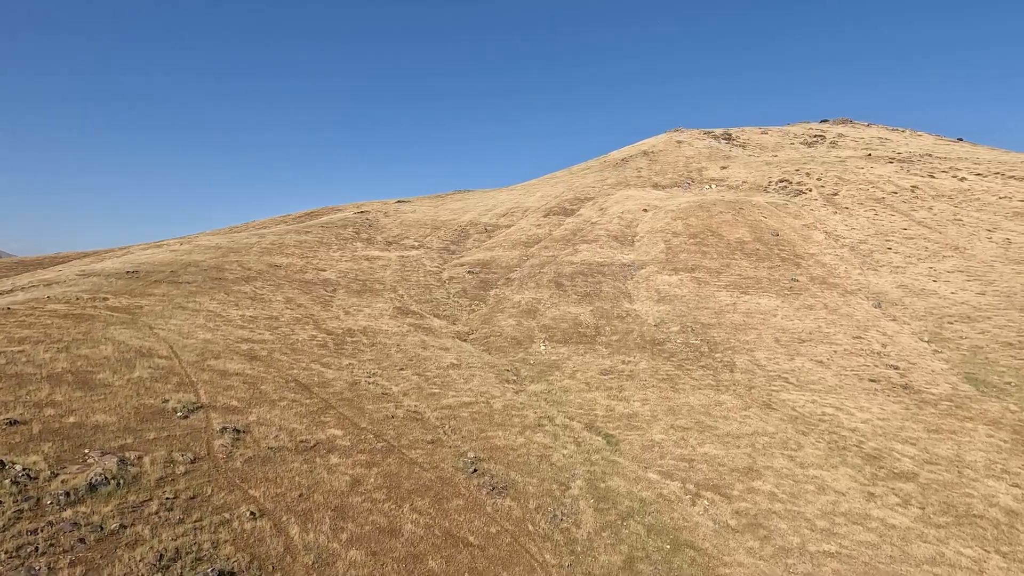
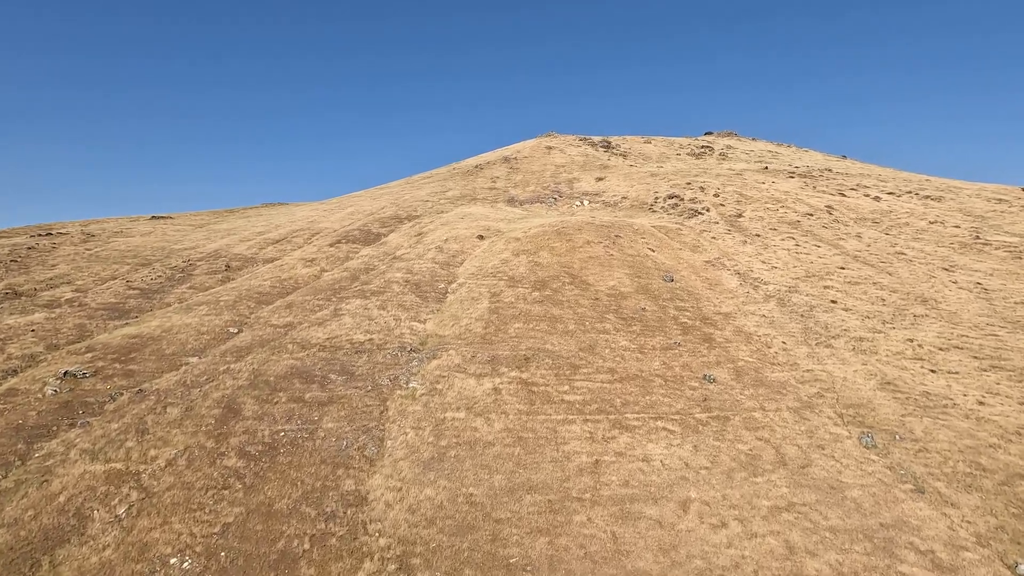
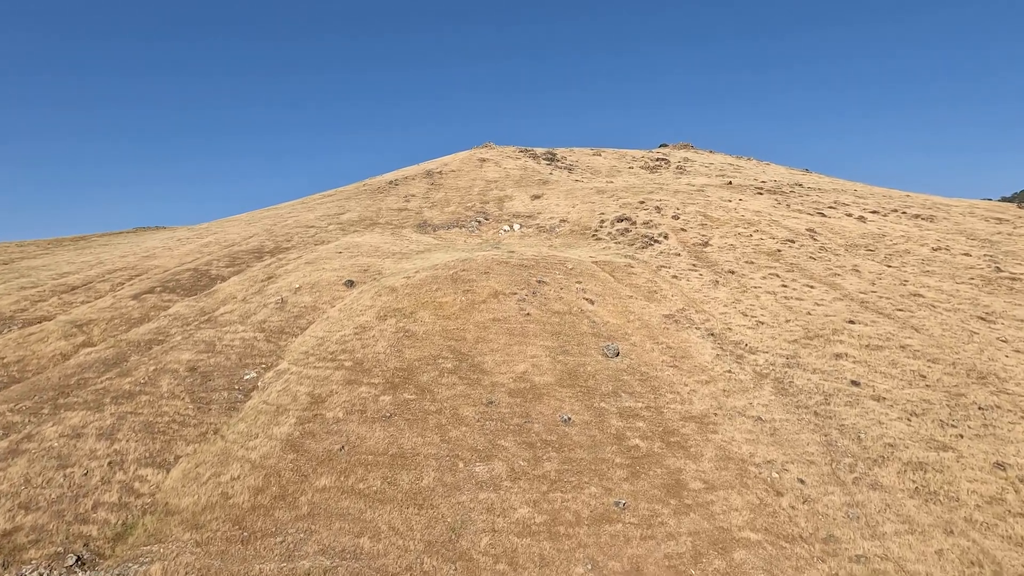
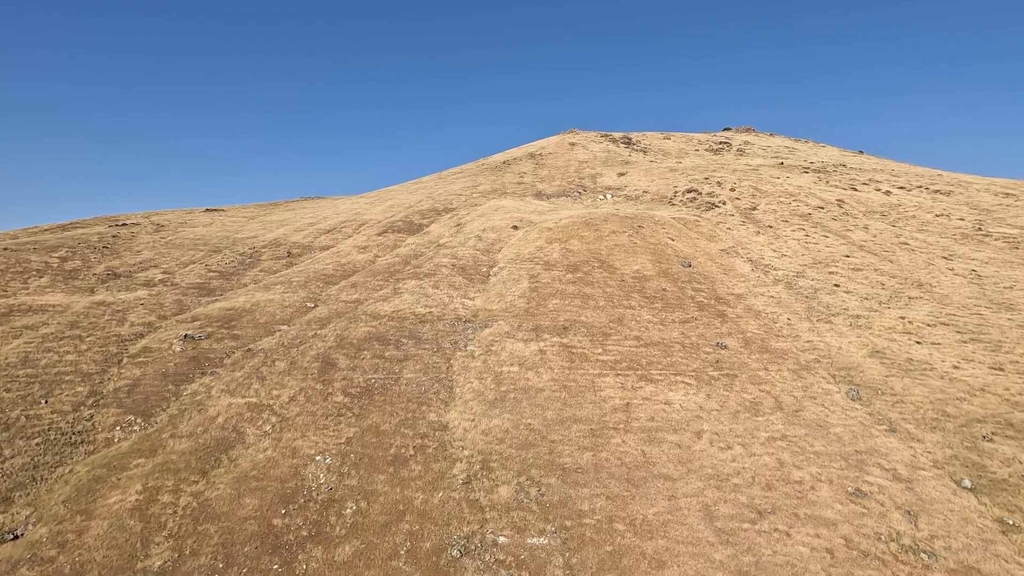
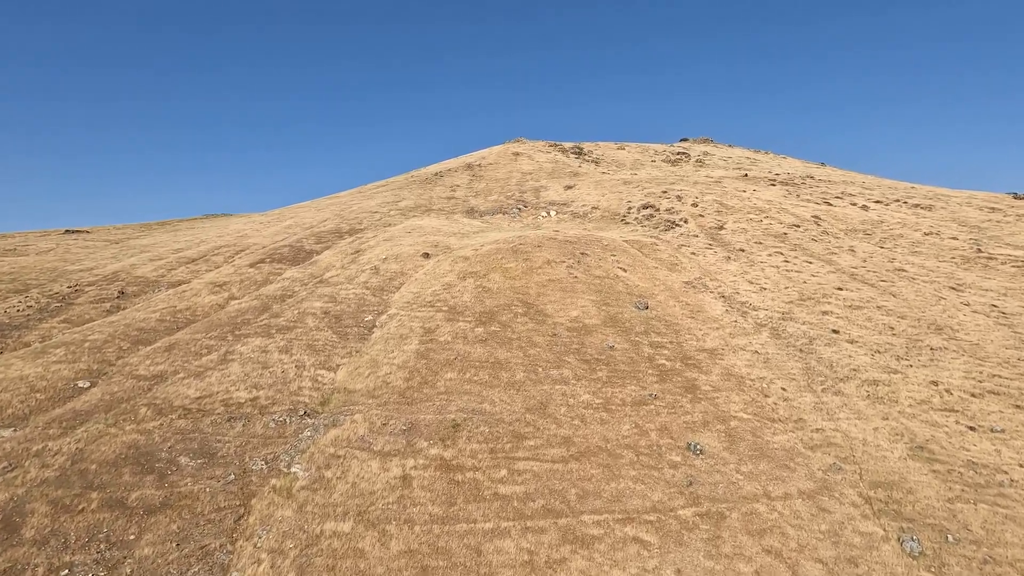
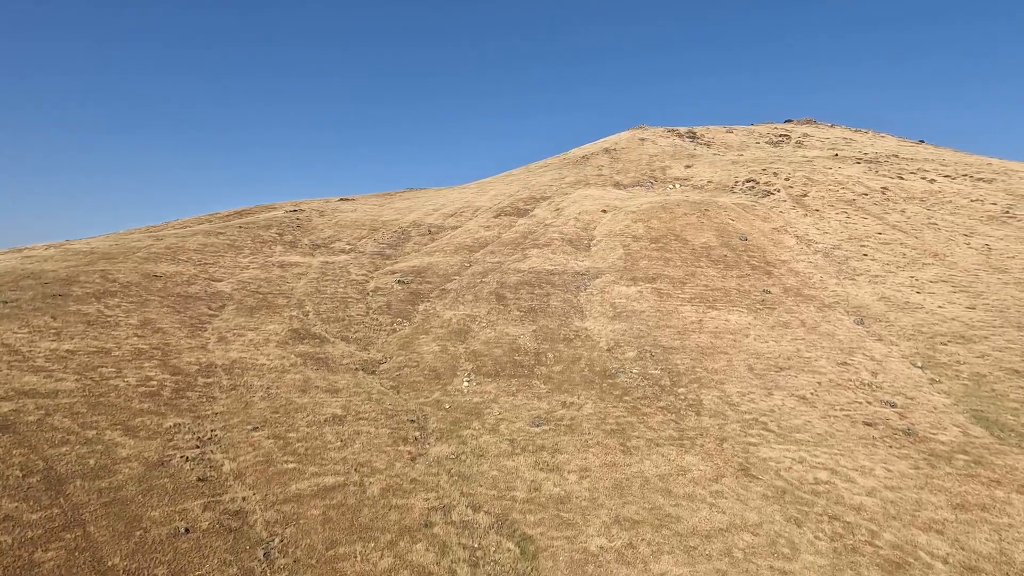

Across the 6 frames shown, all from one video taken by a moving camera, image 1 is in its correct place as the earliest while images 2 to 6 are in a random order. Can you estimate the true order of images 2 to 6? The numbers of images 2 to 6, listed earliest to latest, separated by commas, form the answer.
6, 4, 2, 5, 3
